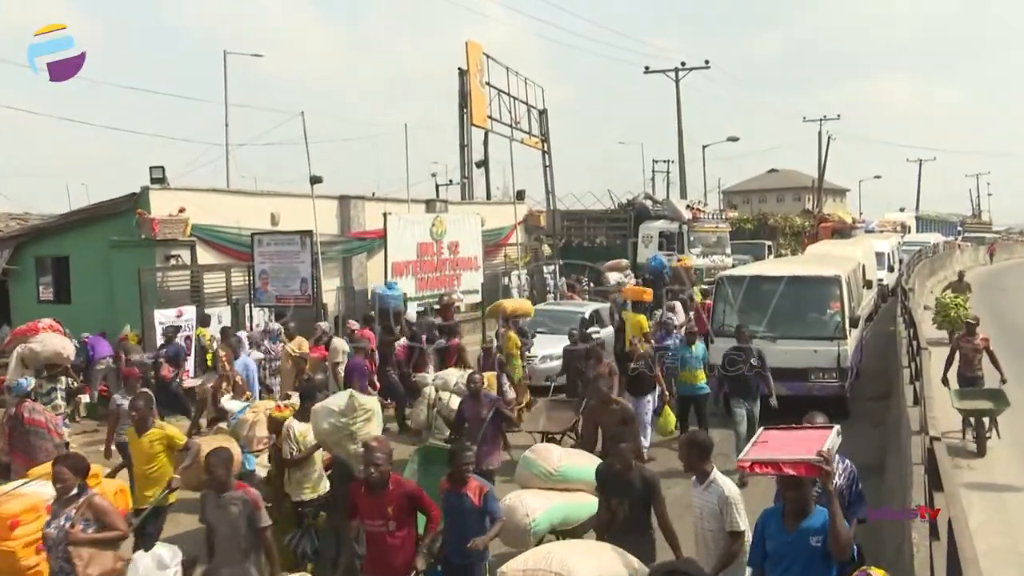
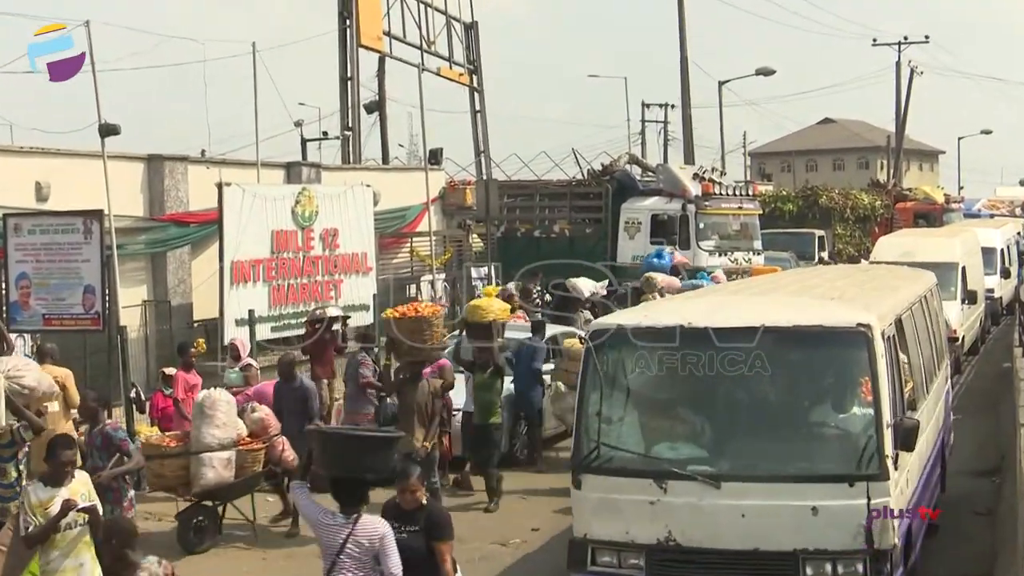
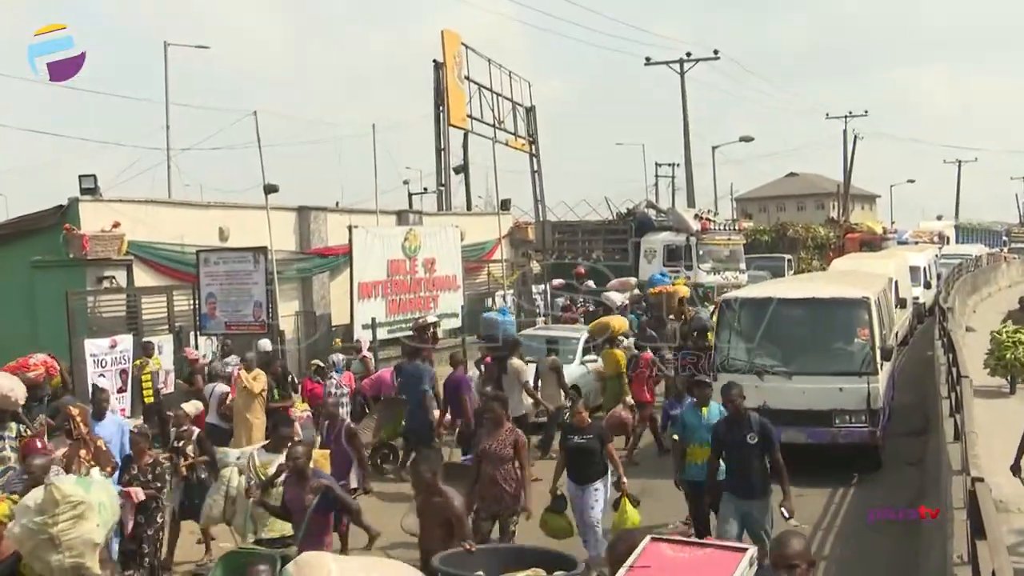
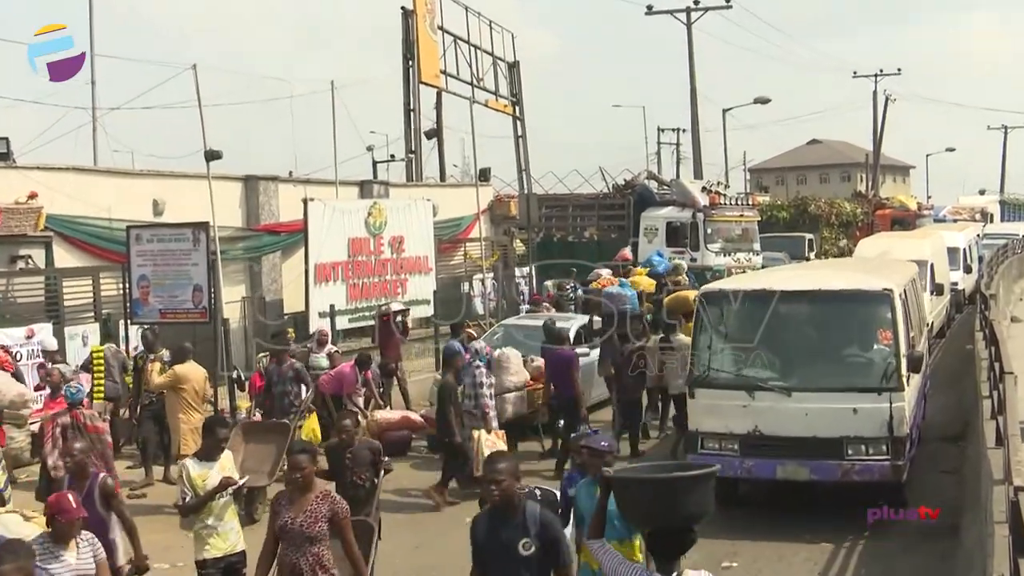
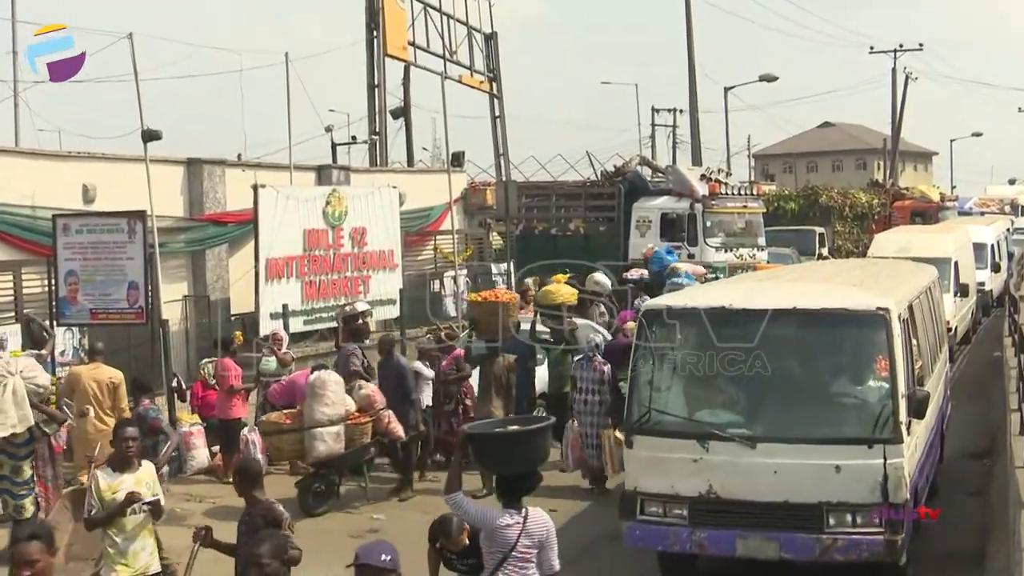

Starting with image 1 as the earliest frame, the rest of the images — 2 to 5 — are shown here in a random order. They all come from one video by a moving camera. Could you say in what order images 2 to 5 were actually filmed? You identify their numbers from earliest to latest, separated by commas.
3, 4, 5, 2
